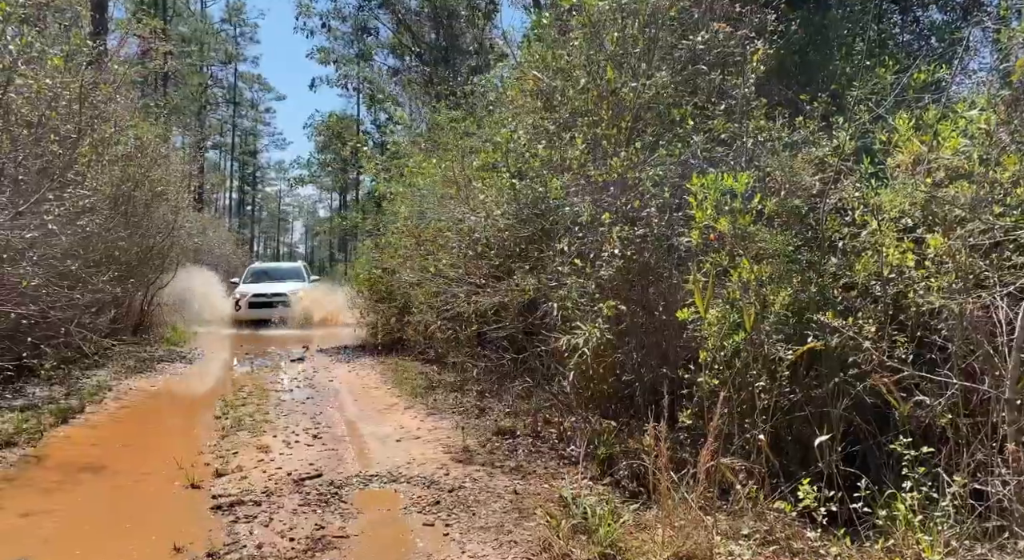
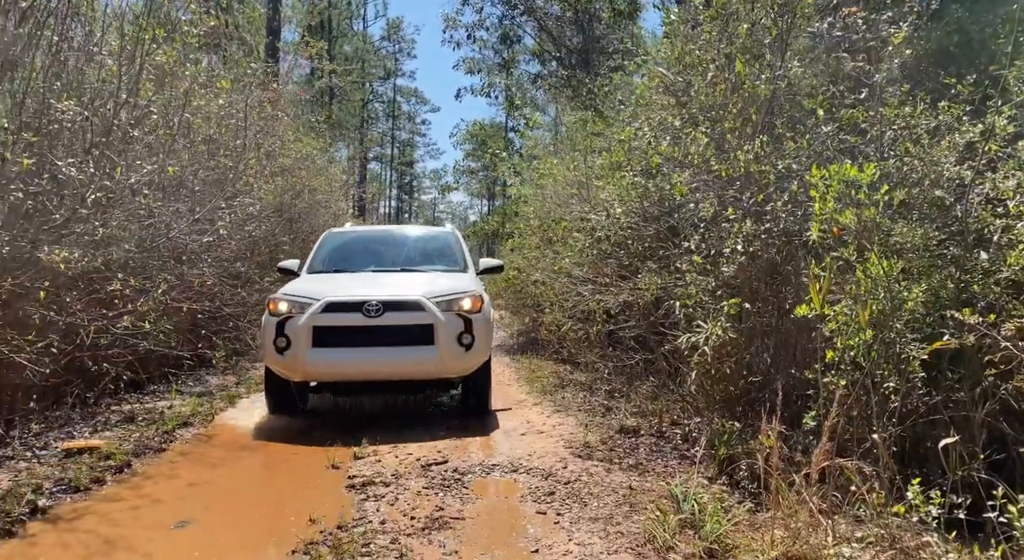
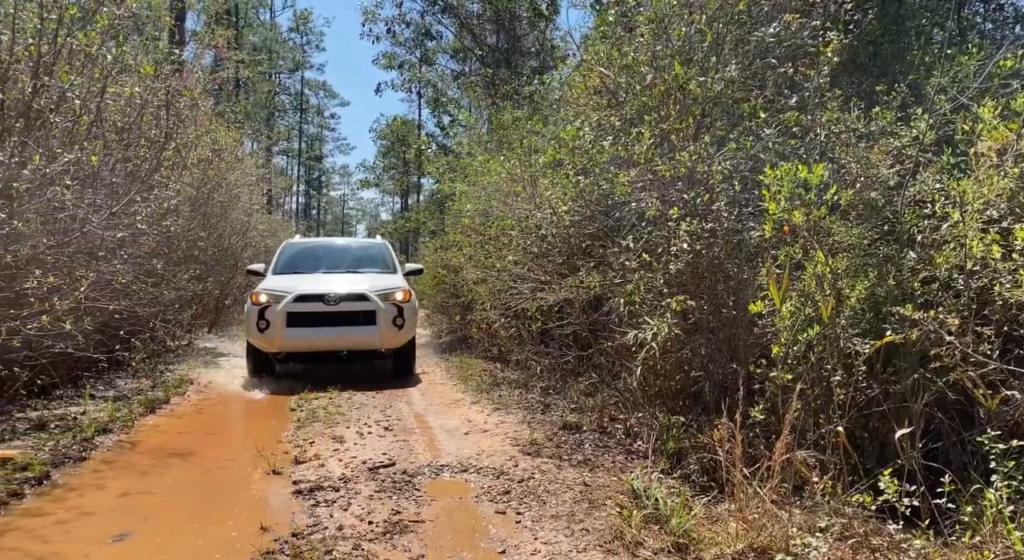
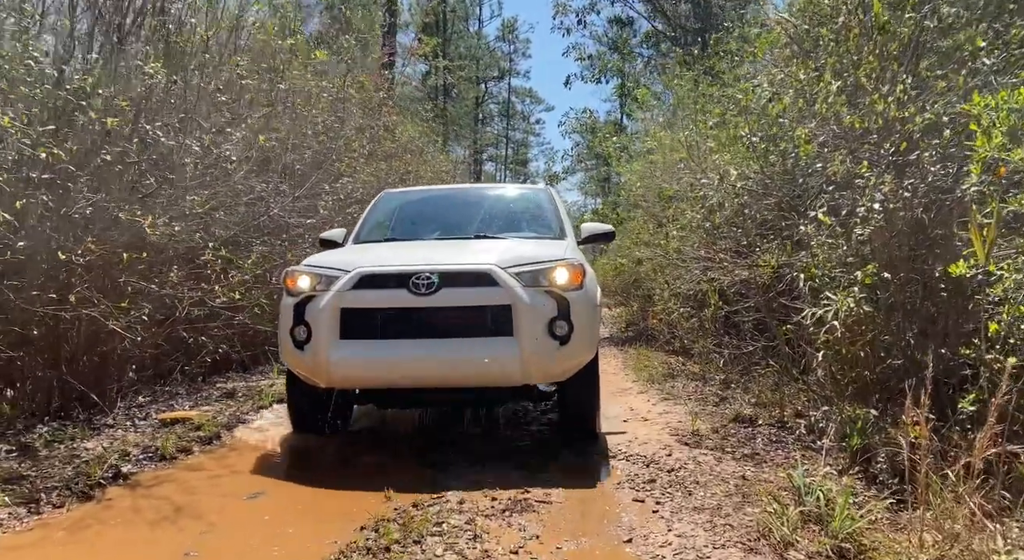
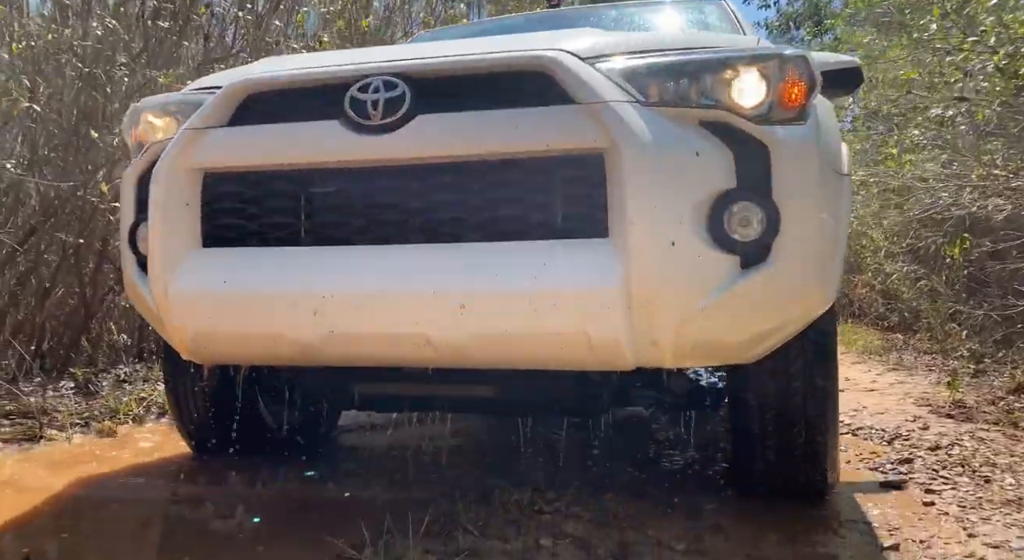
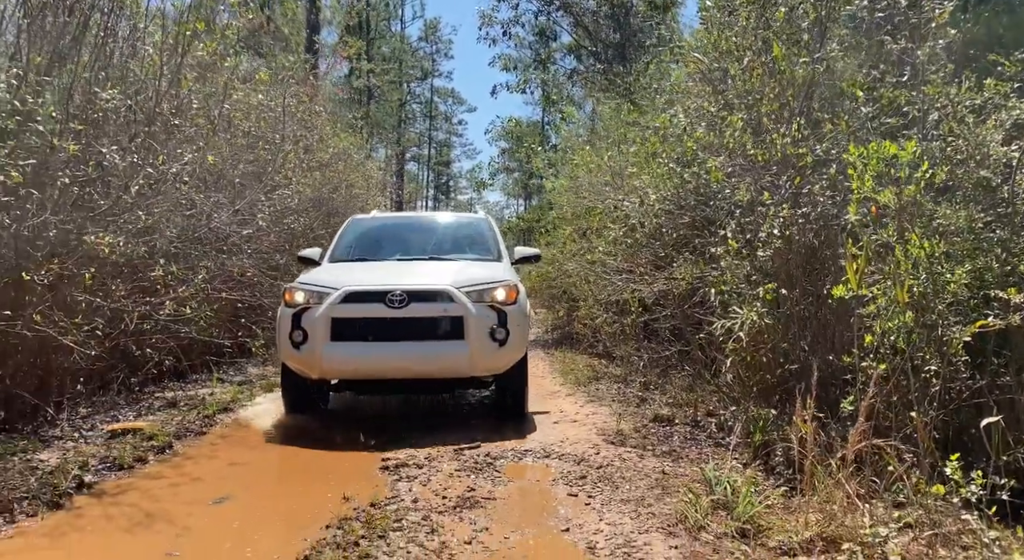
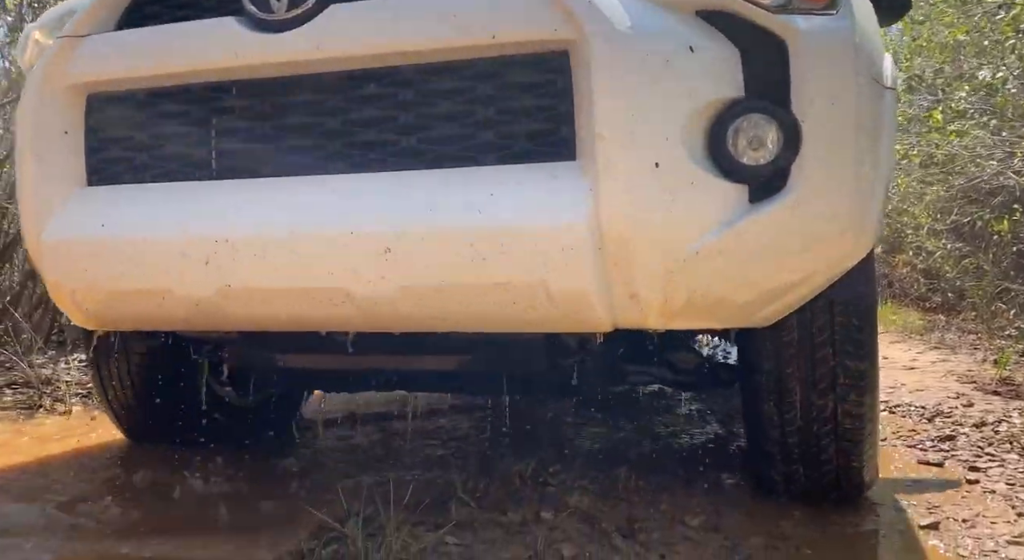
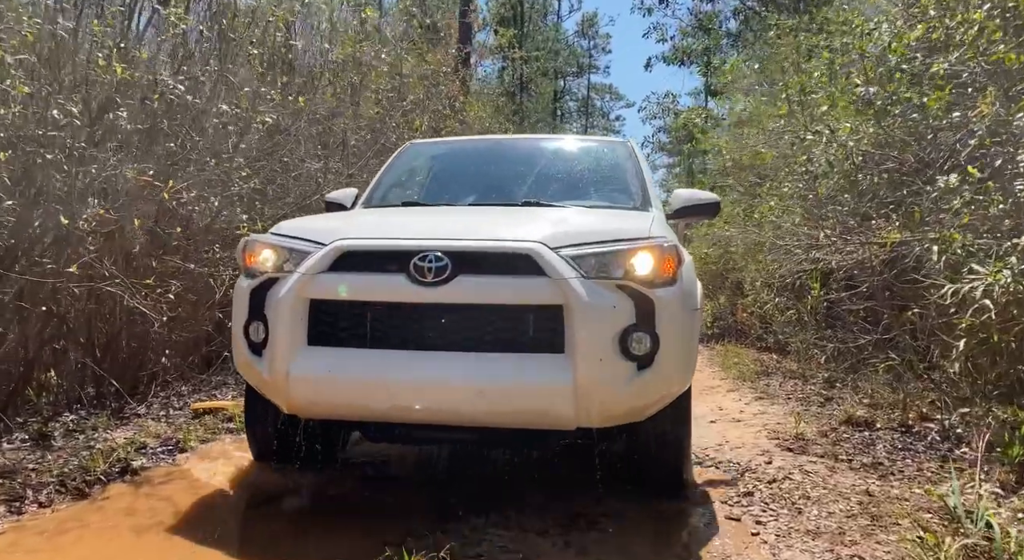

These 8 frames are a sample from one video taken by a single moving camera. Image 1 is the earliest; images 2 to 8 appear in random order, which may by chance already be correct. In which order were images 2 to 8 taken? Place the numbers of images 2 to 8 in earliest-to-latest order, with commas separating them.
3, 2, 6, 4, 8, 5, 7
